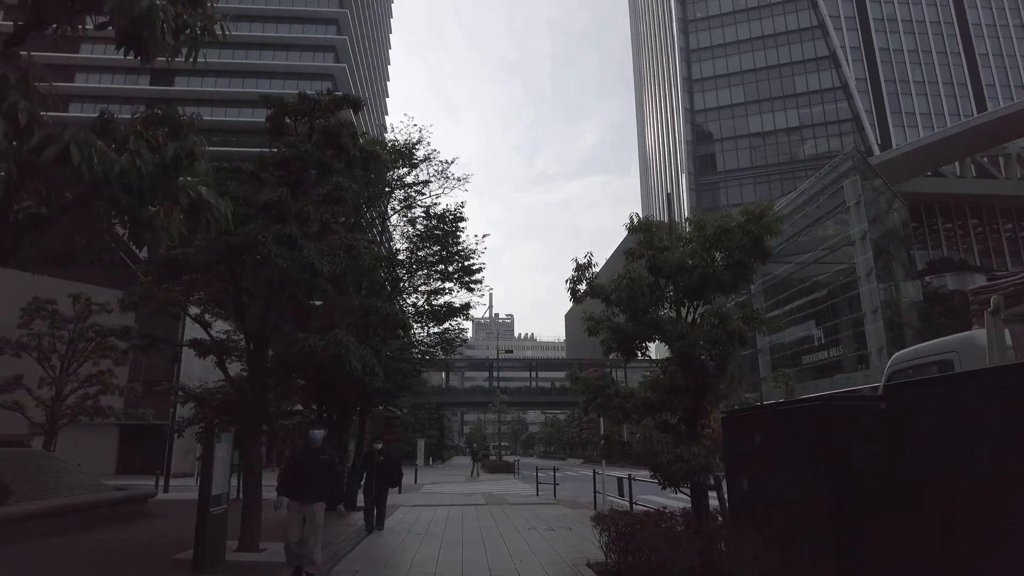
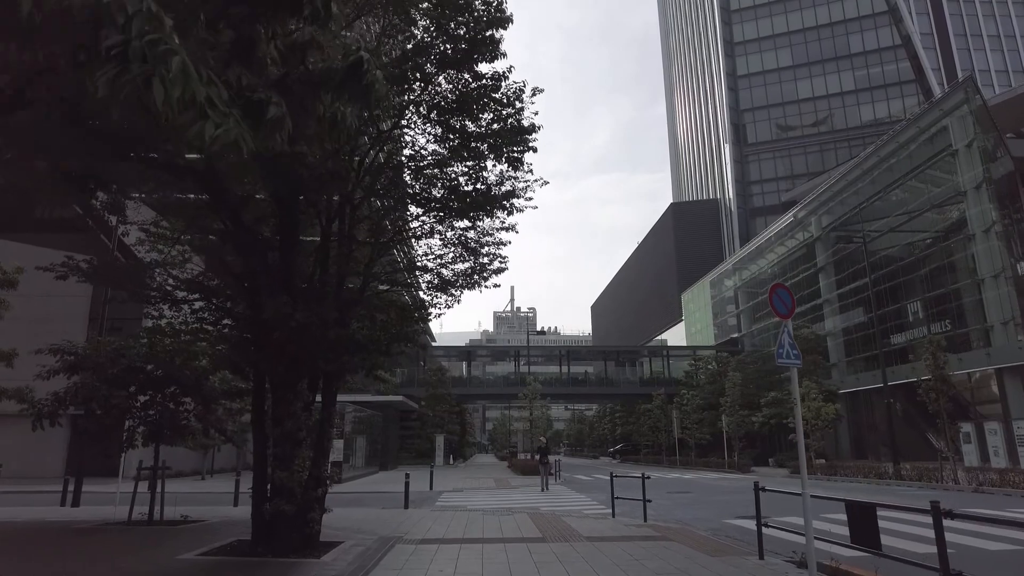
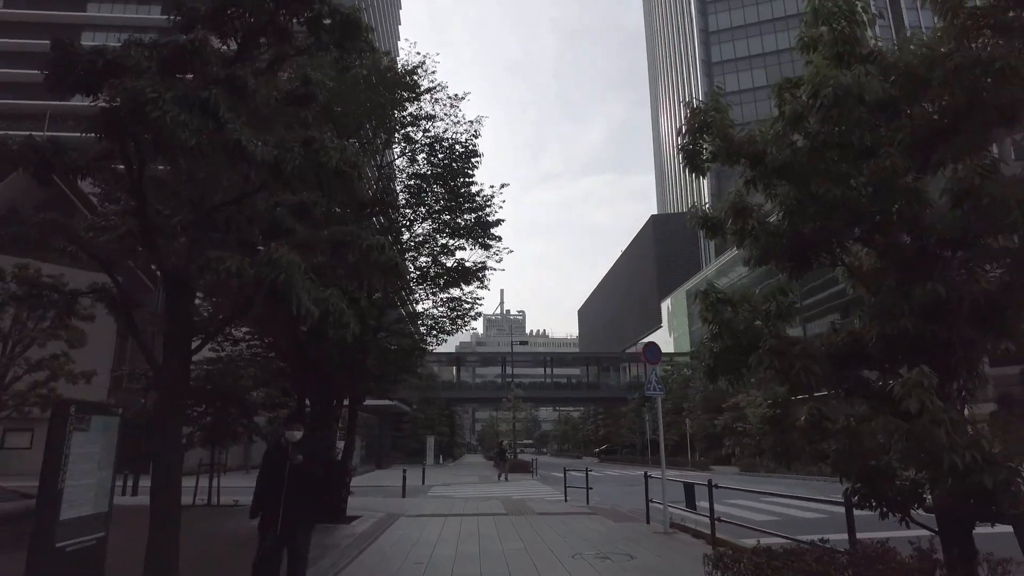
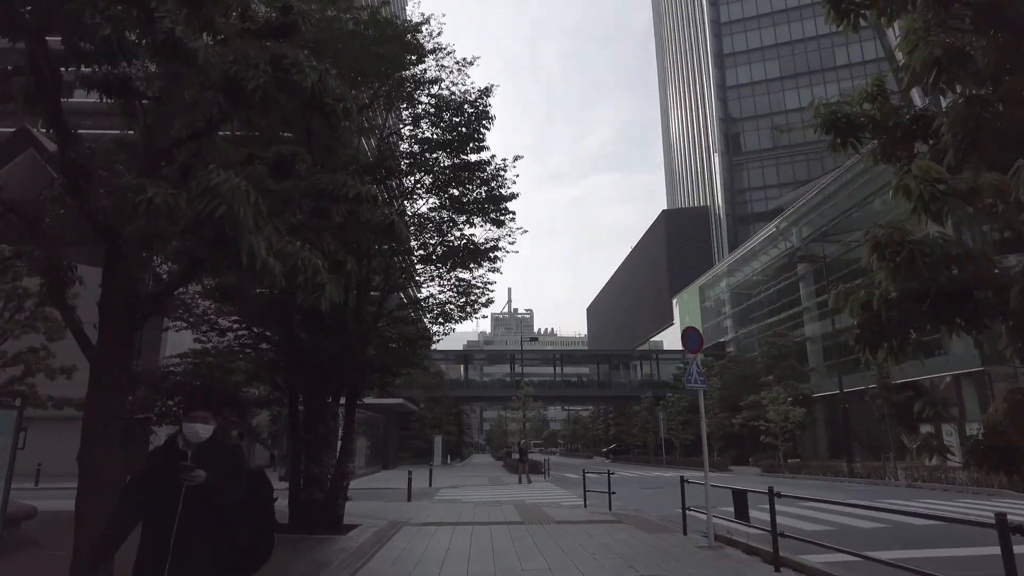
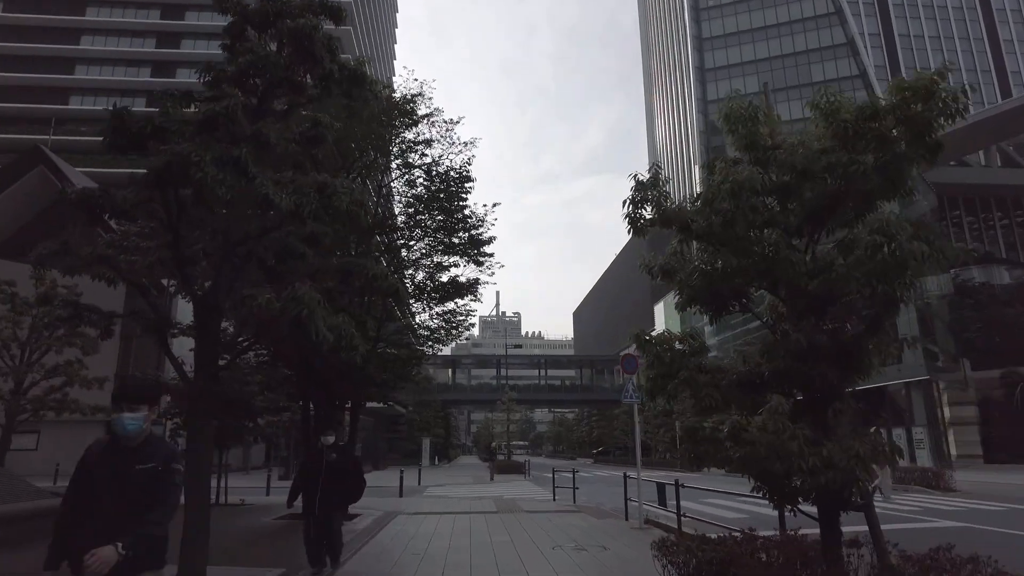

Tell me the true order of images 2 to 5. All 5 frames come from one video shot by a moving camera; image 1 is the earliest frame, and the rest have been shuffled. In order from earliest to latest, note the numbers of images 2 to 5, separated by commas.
5, 3, 4, 2
